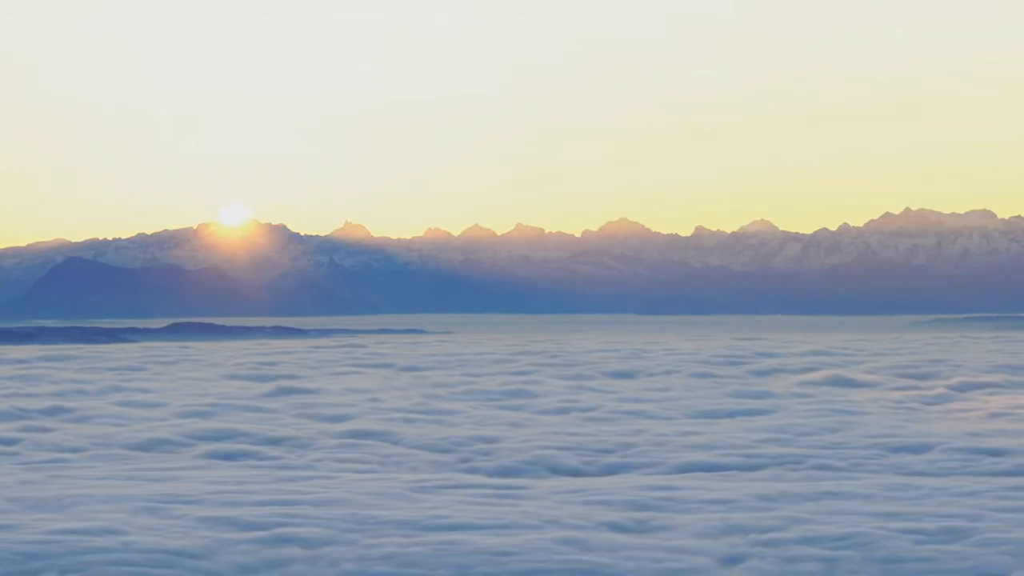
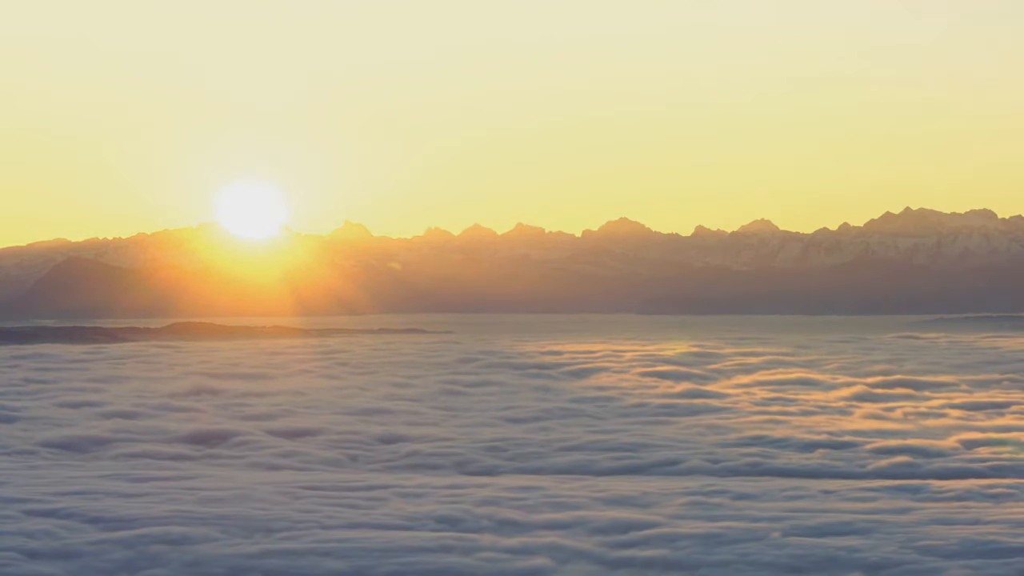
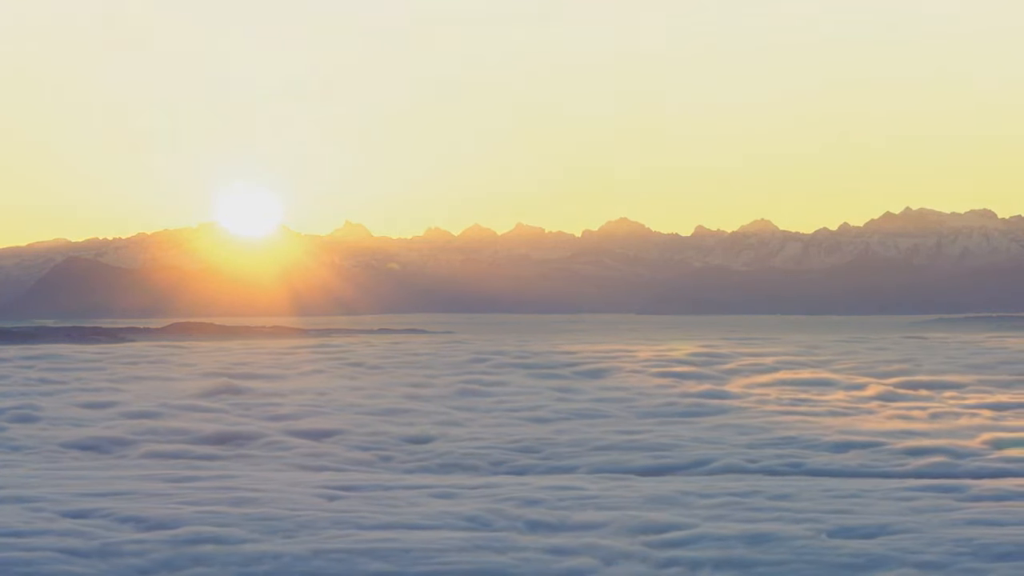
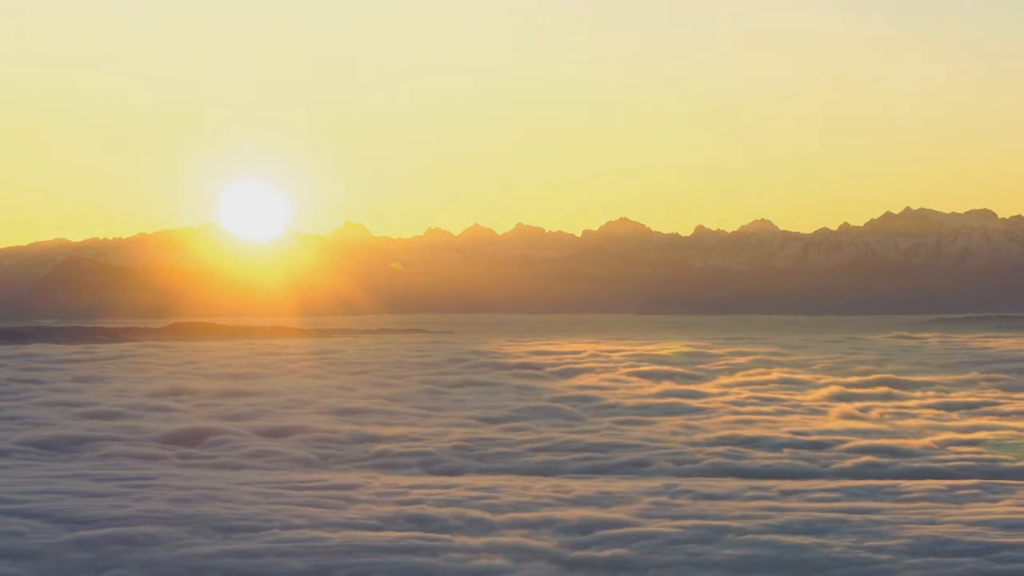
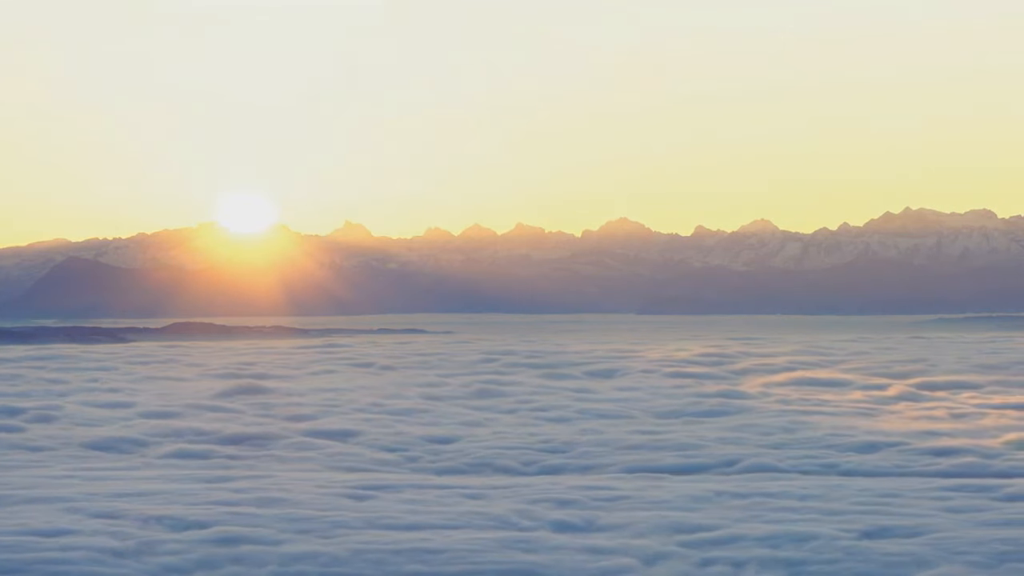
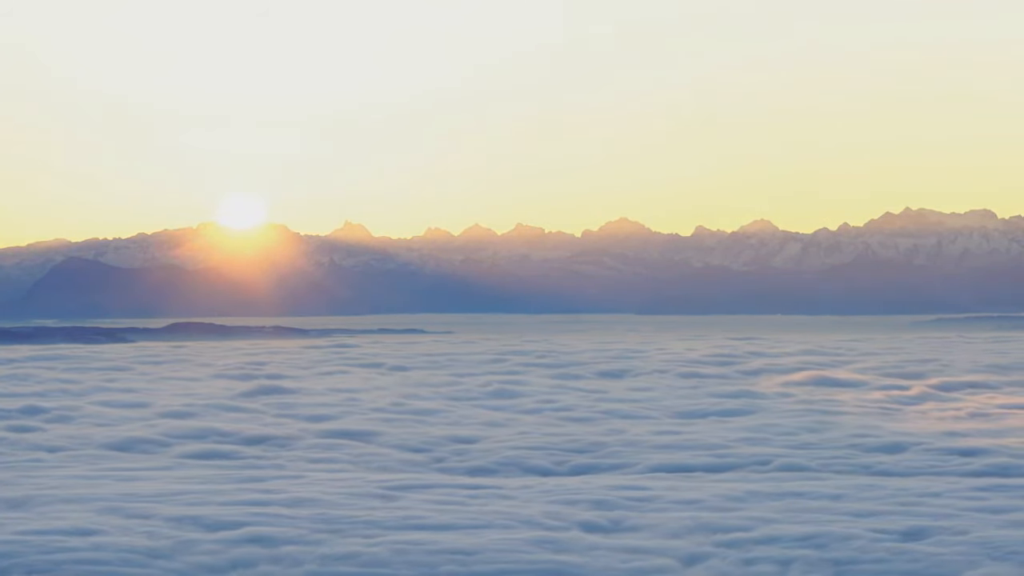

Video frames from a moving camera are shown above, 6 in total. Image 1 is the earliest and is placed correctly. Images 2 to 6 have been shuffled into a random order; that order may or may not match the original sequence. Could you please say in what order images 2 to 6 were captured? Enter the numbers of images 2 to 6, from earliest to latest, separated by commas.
6, 5, 3, 2, 4
